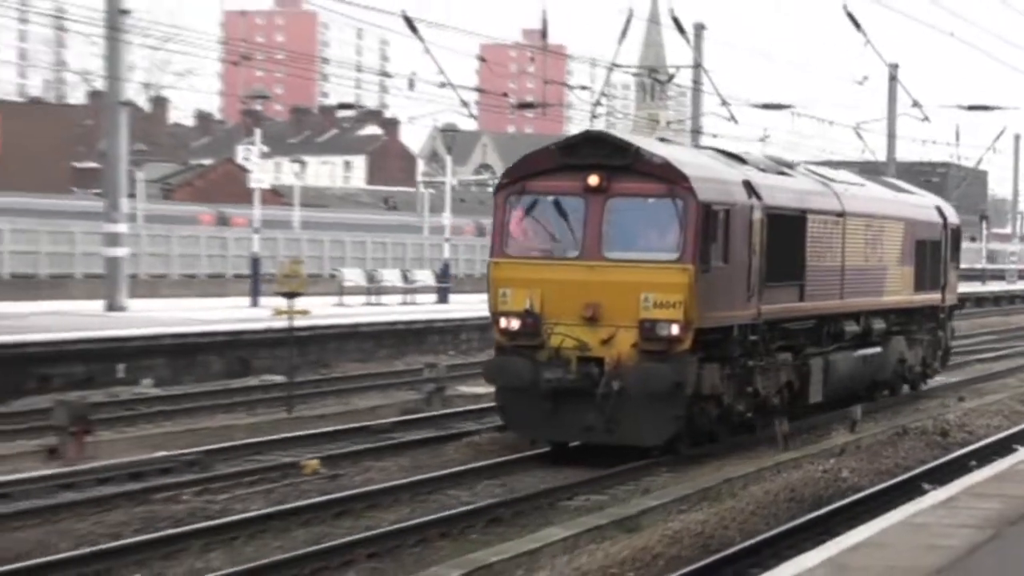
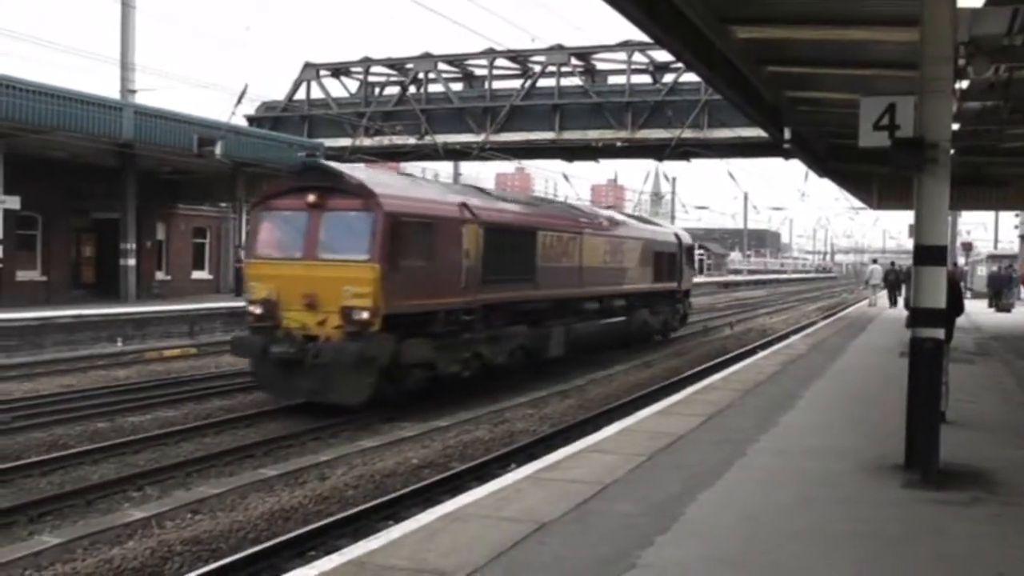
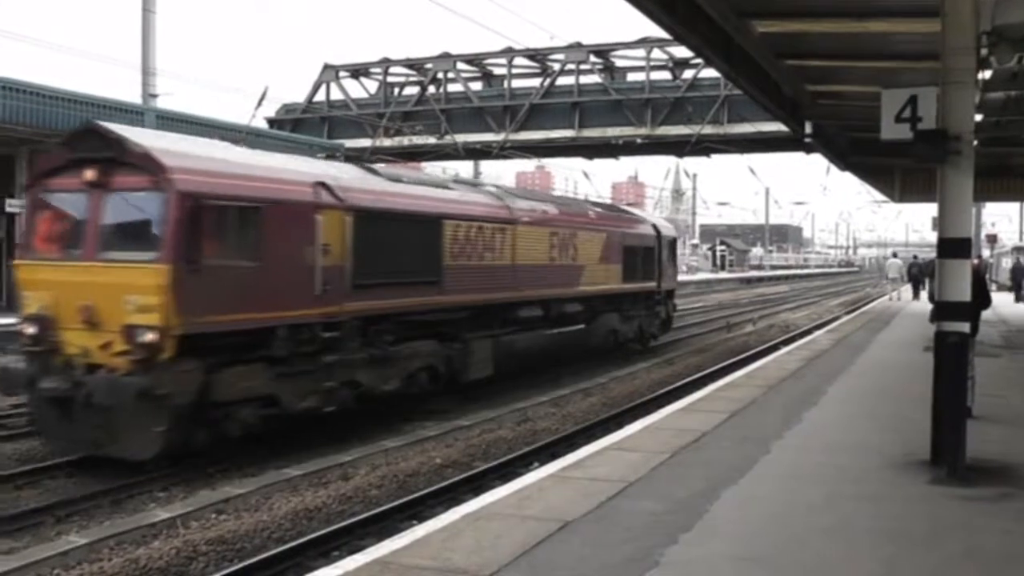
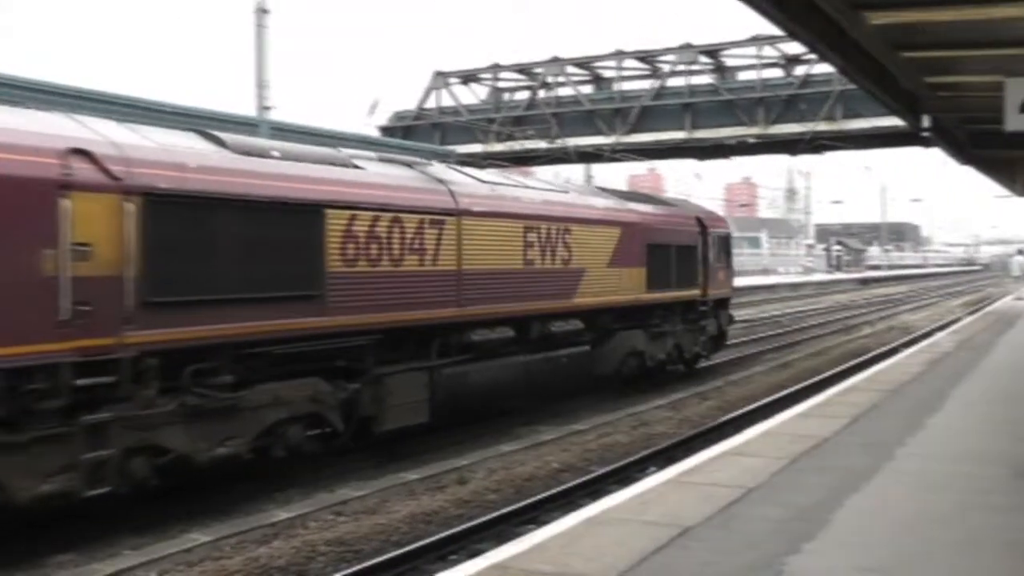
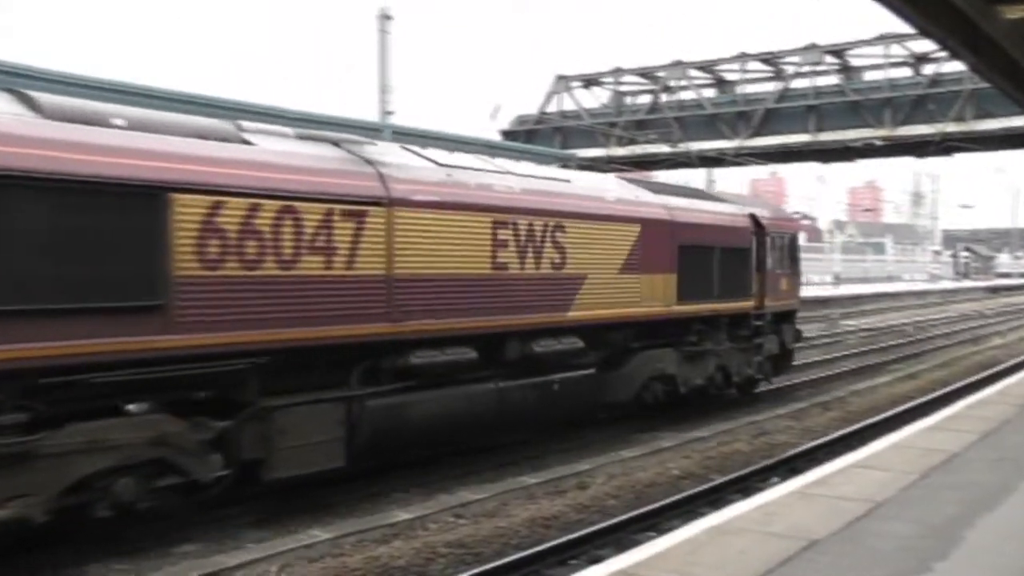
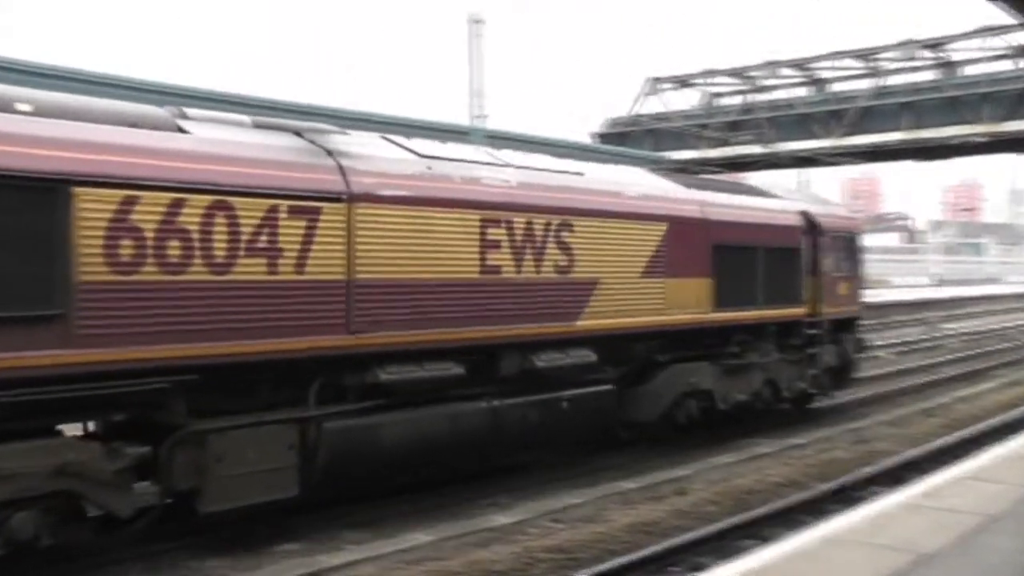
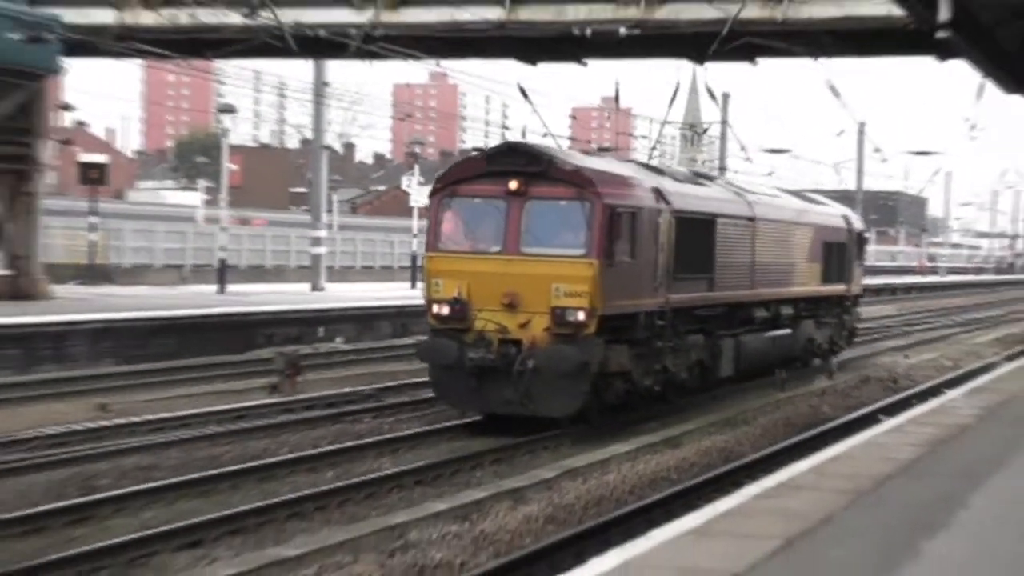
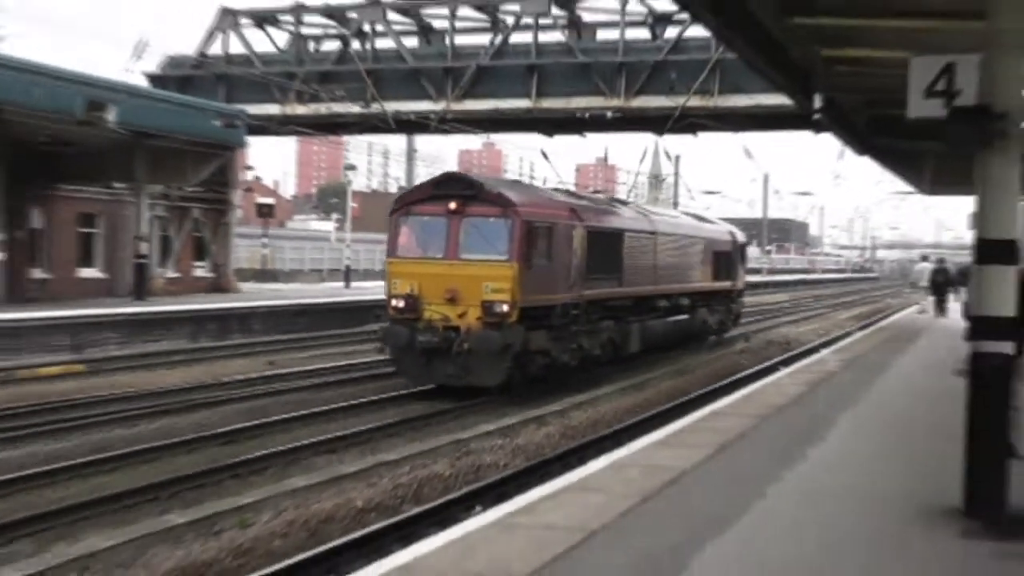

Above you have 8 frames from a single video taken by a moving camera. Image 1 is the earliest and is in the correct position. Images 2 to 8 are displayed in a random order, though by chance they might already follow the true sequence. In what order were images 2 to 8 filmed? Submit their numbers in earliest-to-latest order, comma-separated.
7, 8, 2, 3, 4, 5, 6
